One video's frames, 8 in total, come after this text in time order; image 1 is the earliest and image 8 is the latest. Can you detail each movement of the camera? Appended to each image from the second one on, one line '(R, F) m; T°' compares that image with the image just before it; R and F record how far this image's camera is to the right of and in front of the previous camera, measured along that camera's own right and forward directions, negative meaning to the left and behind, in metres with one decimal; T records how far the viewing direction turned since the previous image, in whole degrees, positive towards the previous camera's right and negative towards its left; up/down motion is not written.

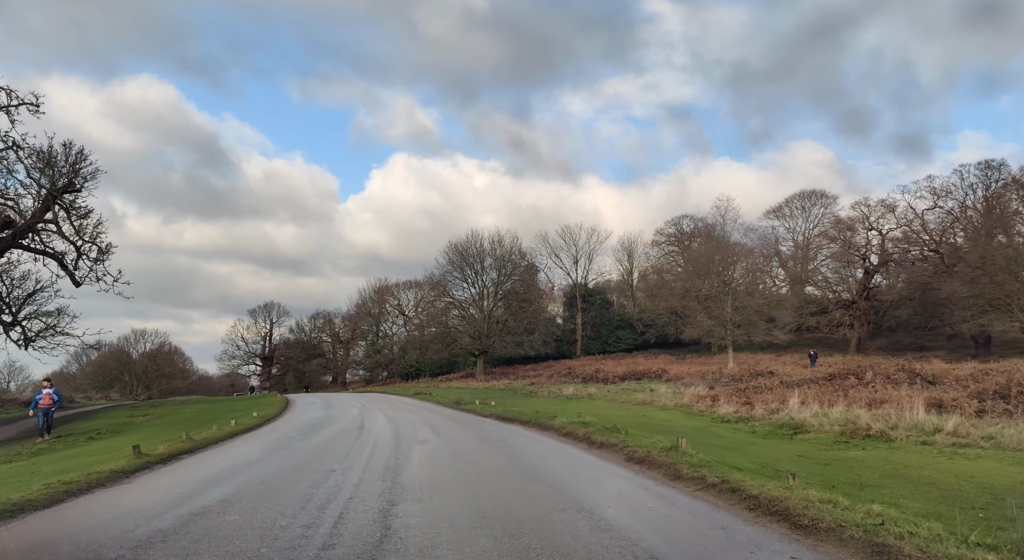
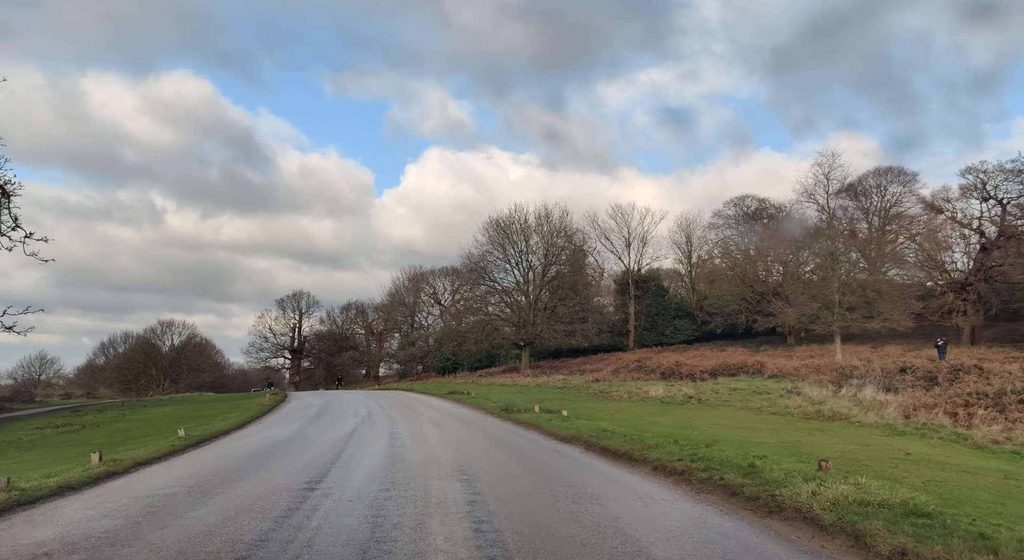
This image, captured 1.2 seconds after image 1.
(-0.9, +8.7) m; -3°
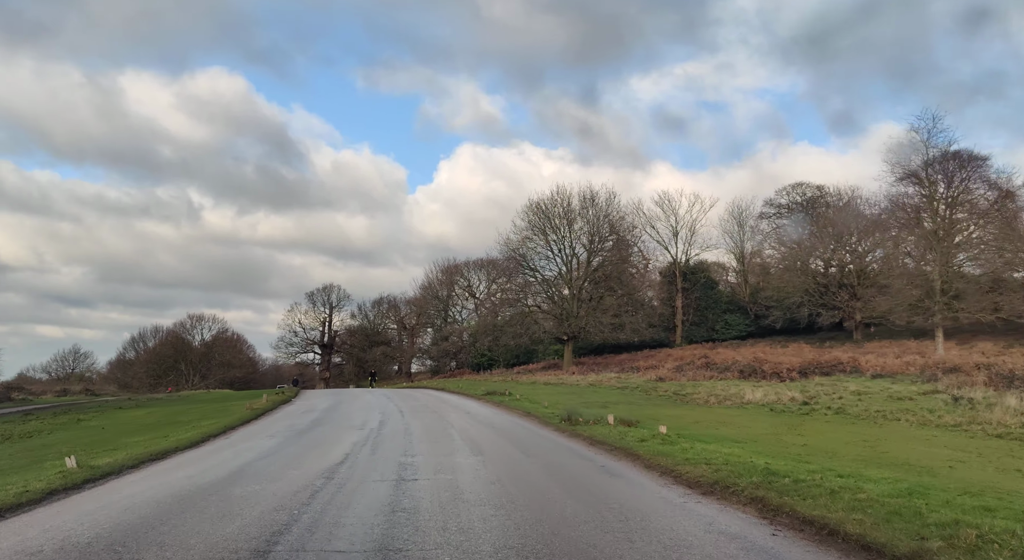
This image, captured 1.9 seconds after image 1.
(-0.5, +5.1) m; -2°
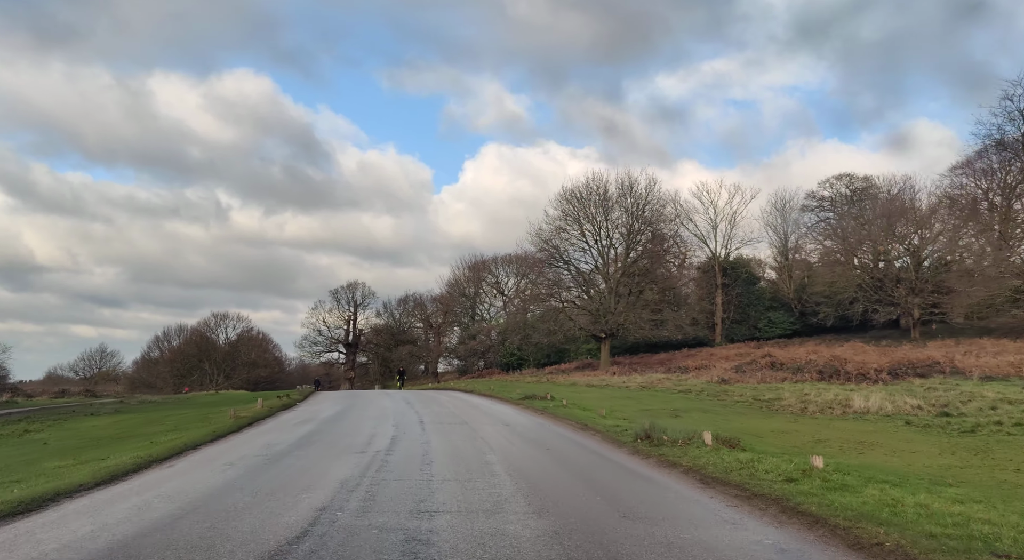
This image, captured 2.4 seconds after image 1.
(-0.4, +3.7) m; -2°
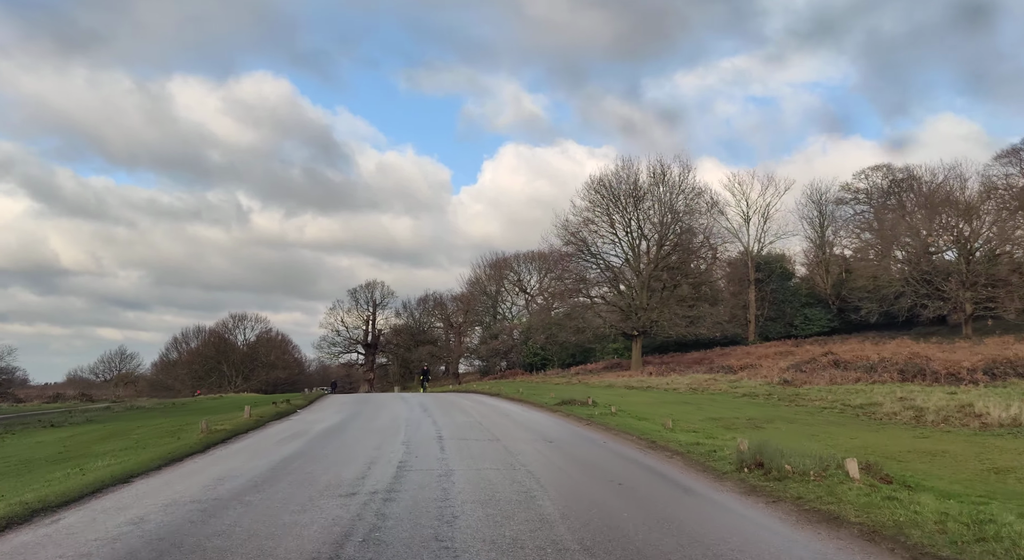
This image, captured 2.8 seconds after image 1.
(-0.3, +3.0) m; -1°
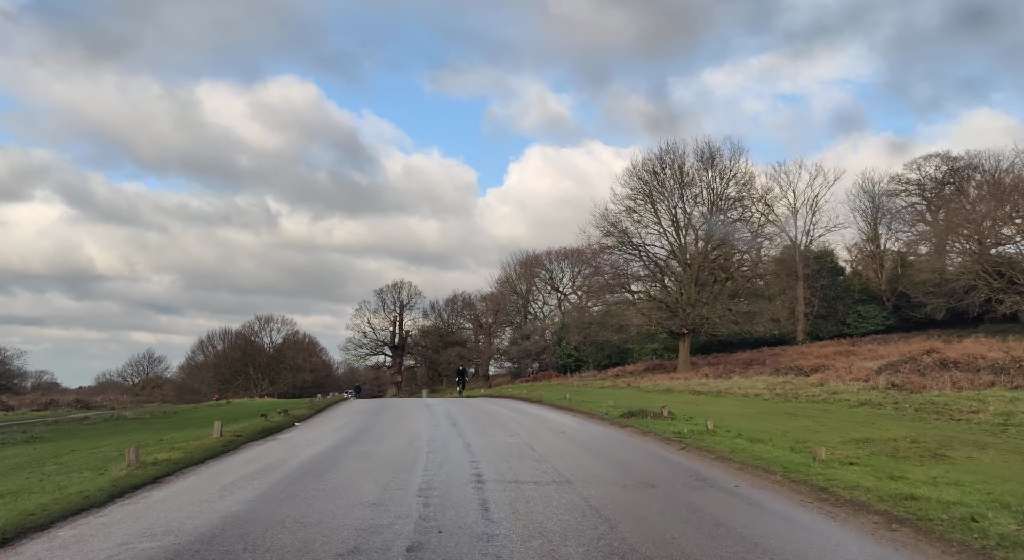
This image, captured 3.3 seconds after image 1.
(-0.4, +3.7) m; -2°
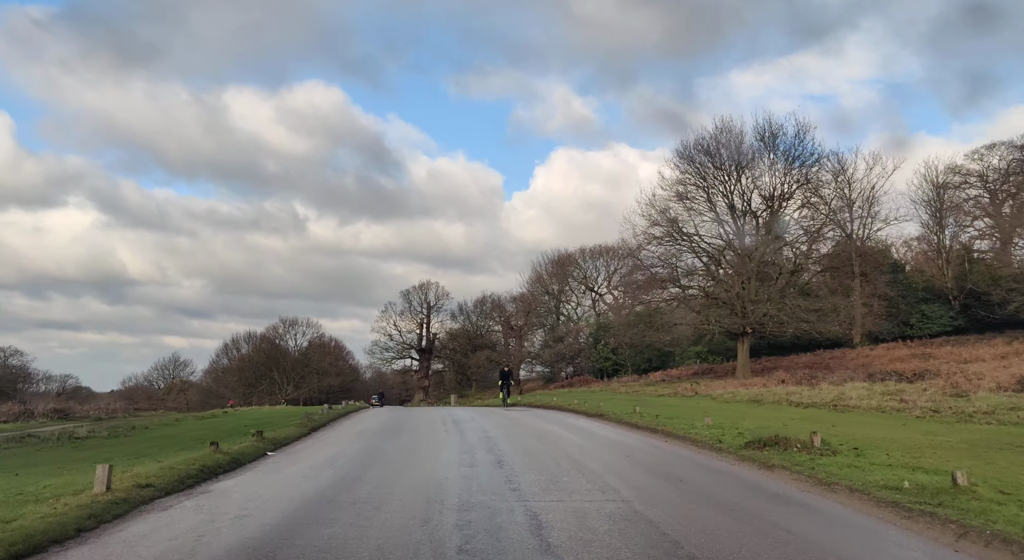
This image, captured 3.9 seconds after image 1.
(-0.6, +4.4) m; -2°
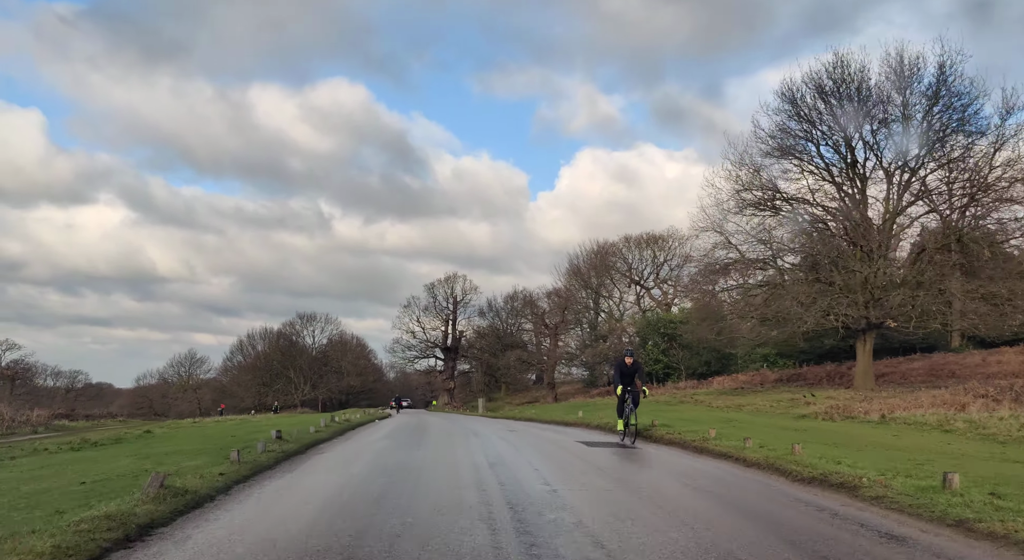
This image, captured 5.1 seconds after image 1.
(-1.0, +9.0) m; -2°
